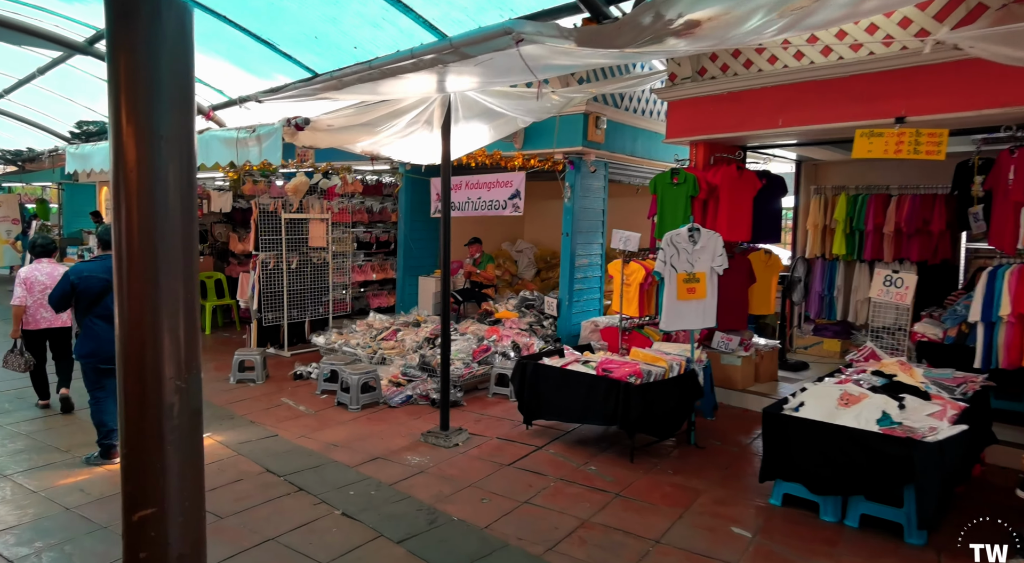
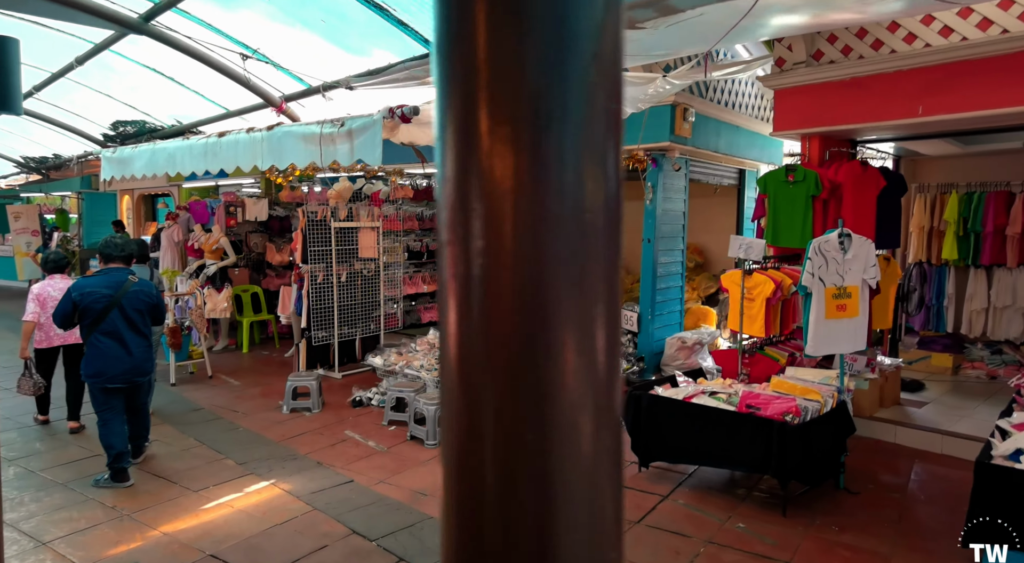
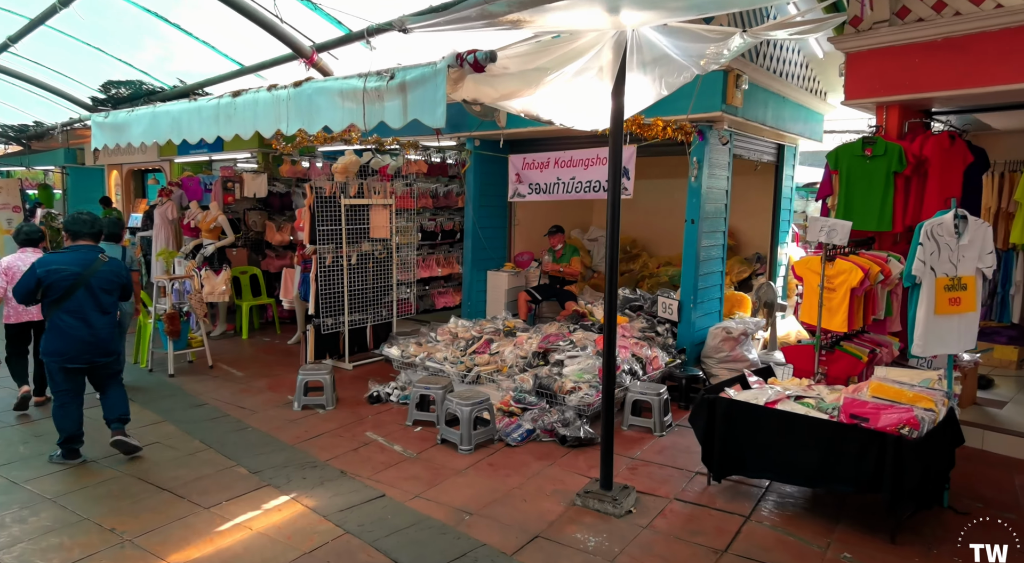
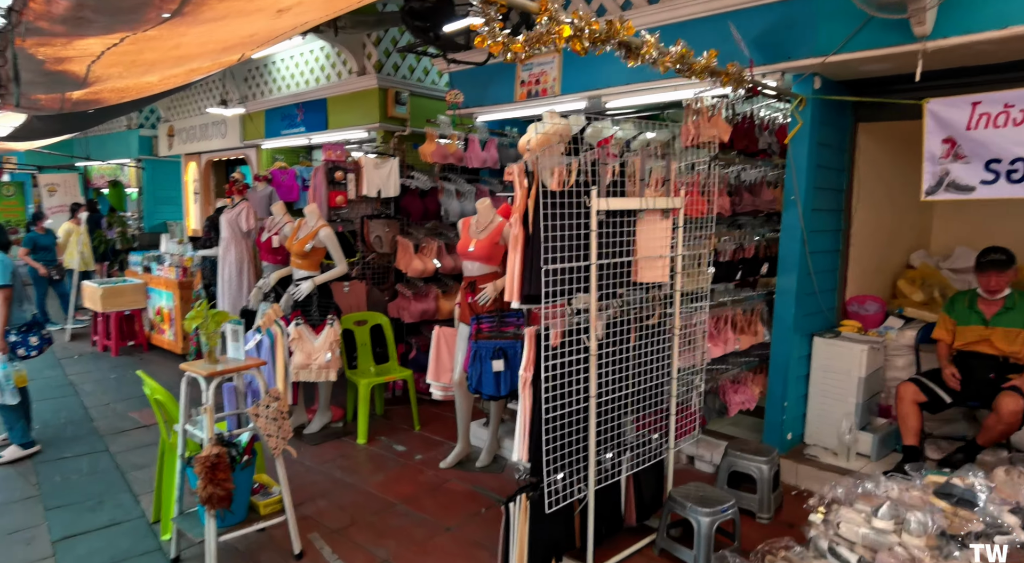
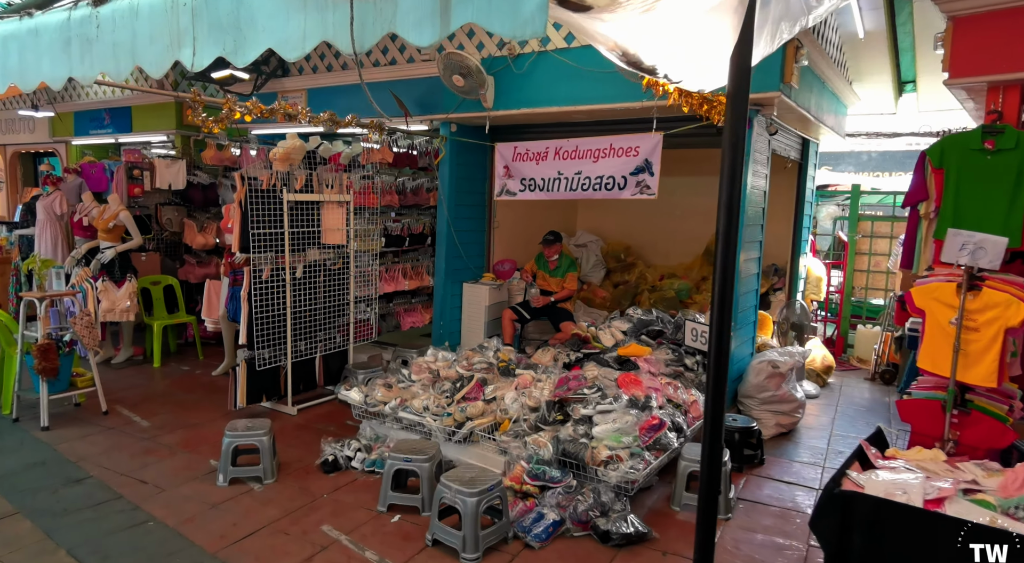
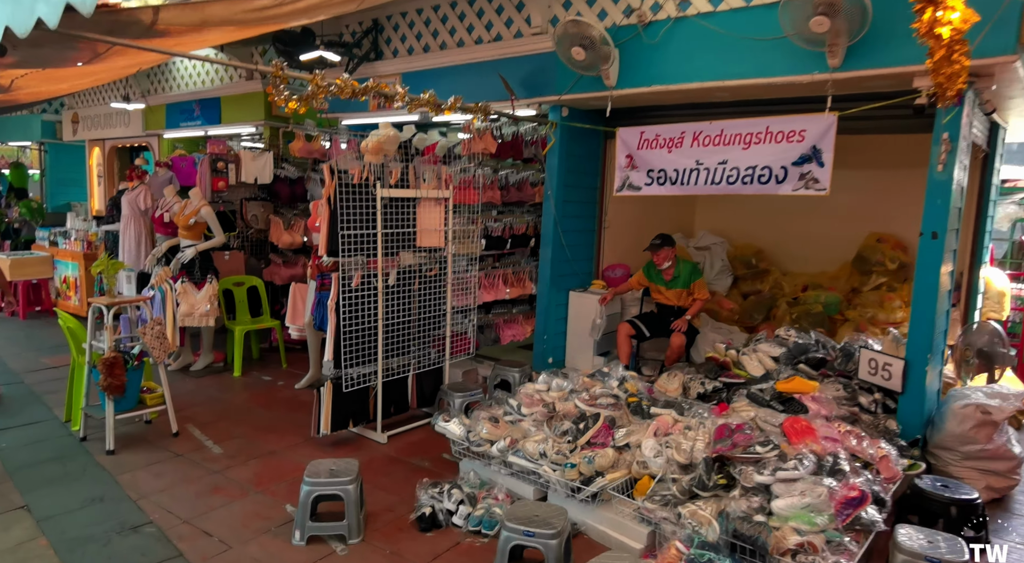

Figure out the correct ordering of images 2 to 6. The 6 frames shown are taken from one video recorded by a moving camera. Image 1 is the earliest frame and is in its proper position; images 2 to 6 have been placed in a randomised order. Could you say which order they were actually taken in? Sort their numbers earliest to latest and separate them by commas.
2, 3, 5, 6, 4
